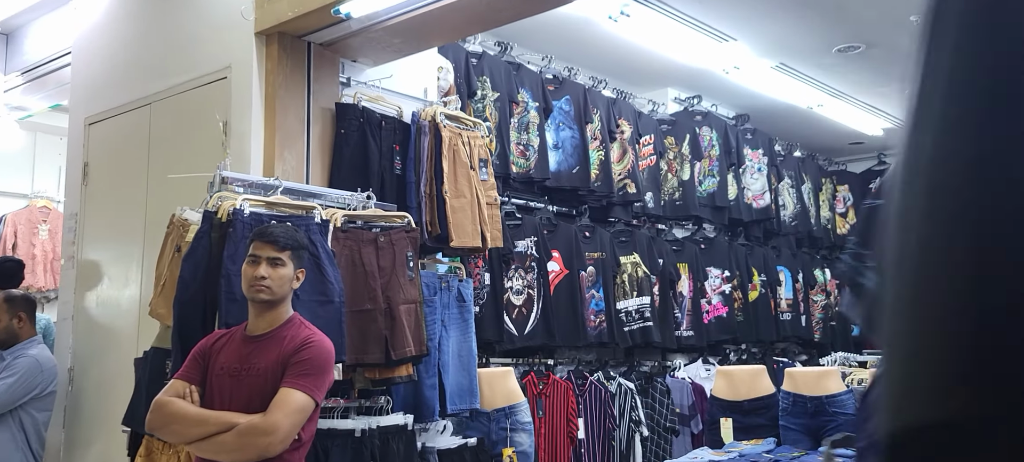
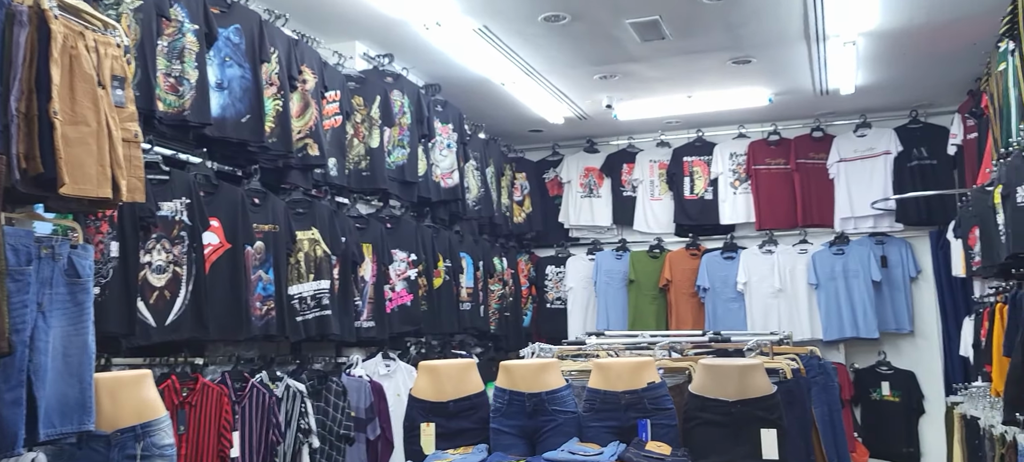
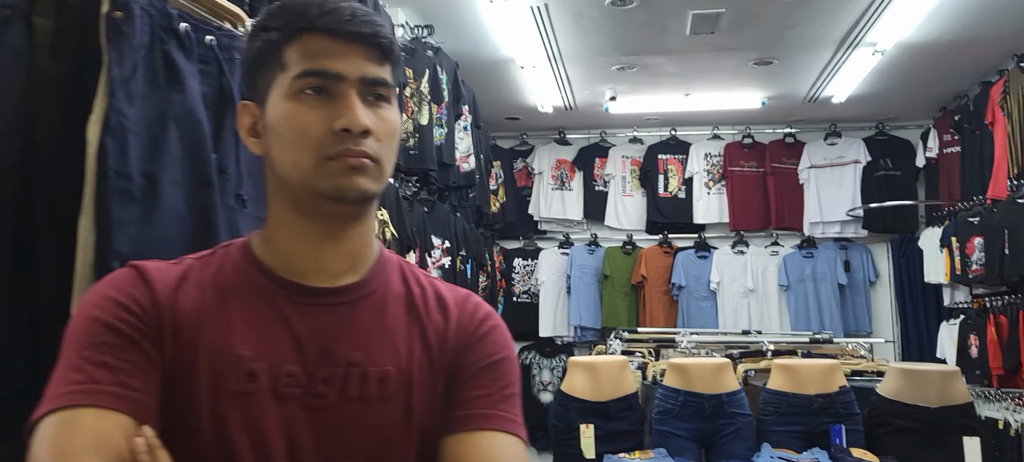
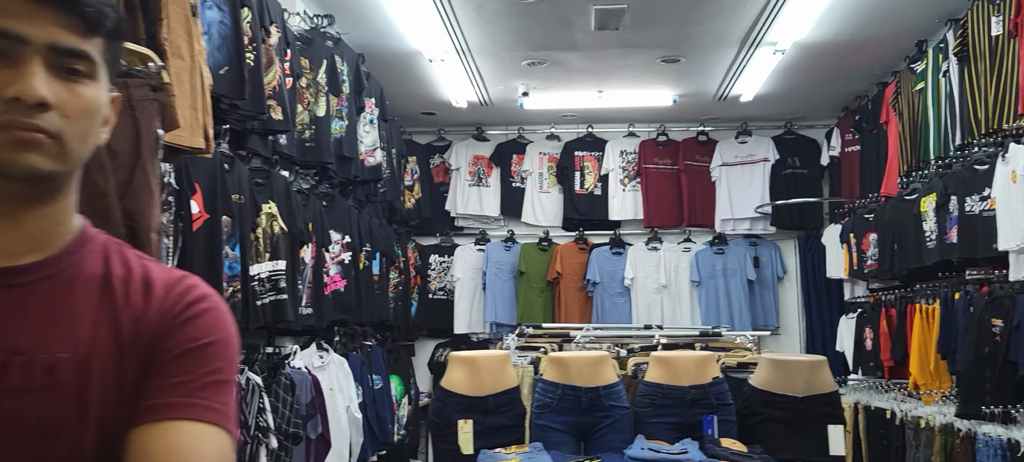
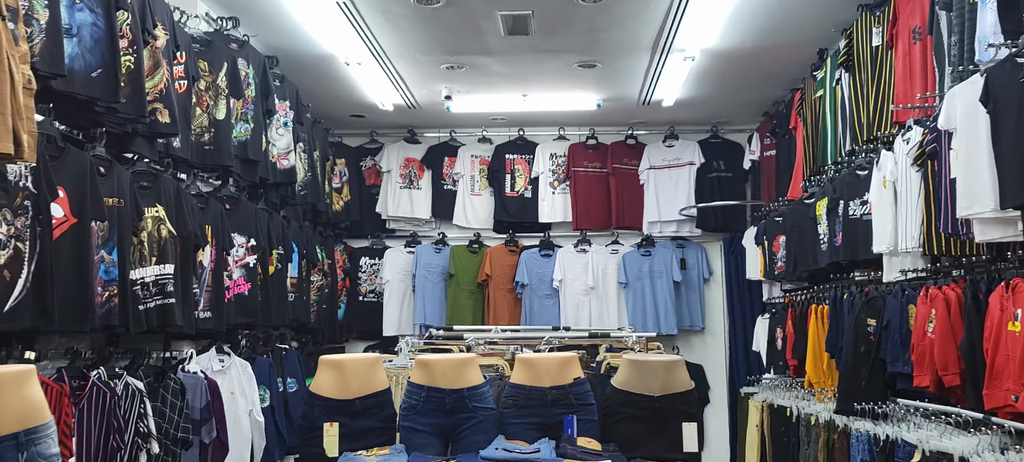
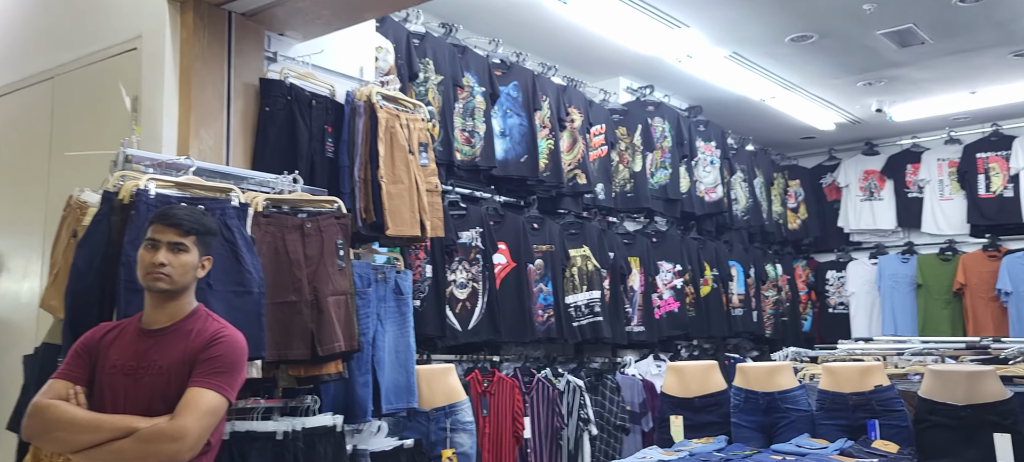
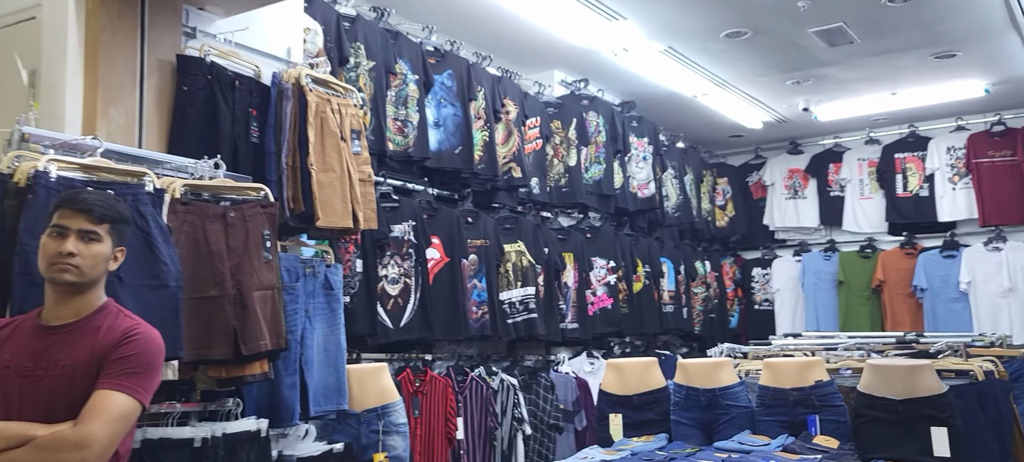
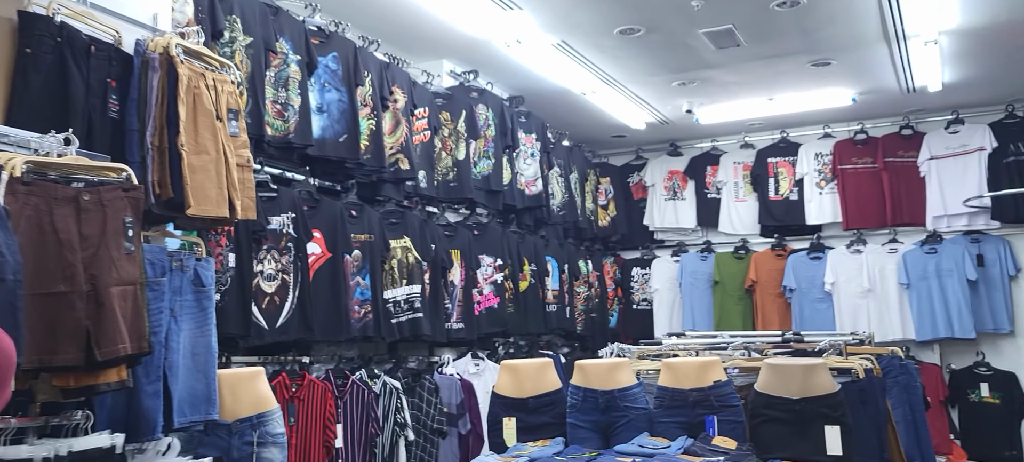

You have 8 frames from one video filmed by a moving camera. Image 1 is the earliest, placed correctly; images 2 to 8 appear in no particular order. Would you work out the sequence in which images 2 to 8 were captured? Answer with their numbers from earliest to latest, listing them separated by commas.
6, 7, 8, 2, 5, 4, 3
